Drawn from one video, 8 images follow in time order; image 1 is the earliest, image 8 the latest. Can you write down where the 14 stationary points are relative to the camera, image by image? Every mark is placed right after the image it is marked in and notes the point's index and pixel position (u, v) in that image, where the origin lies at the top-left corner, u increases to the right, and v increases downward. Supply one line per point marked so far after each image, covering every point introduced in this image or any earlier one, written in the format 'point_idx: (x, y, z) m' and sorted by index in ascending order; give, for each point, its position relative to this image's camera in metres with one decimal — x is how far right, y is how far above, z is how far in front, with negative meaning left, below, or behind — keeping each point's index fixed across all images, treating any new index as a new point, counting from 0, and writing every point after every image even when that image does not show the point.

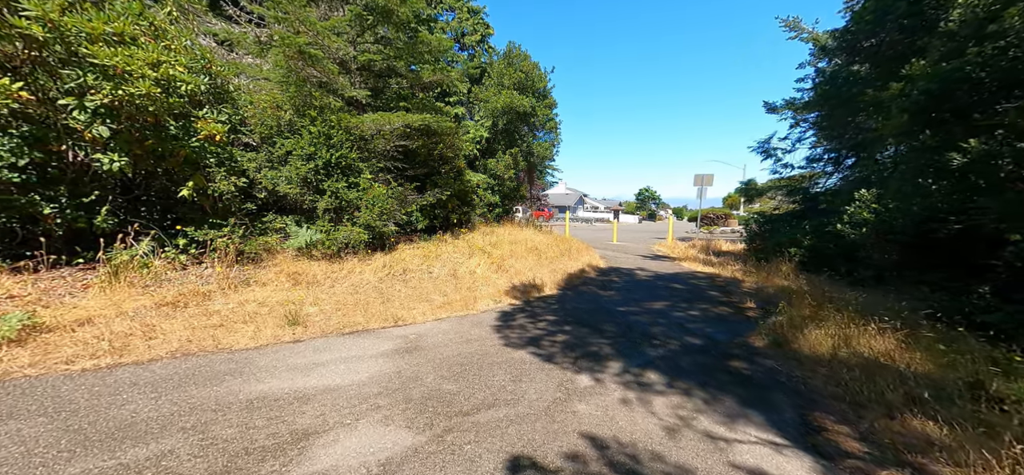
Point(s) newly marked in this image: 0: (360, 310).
0: (-2.3, -1.1, +6.1) m
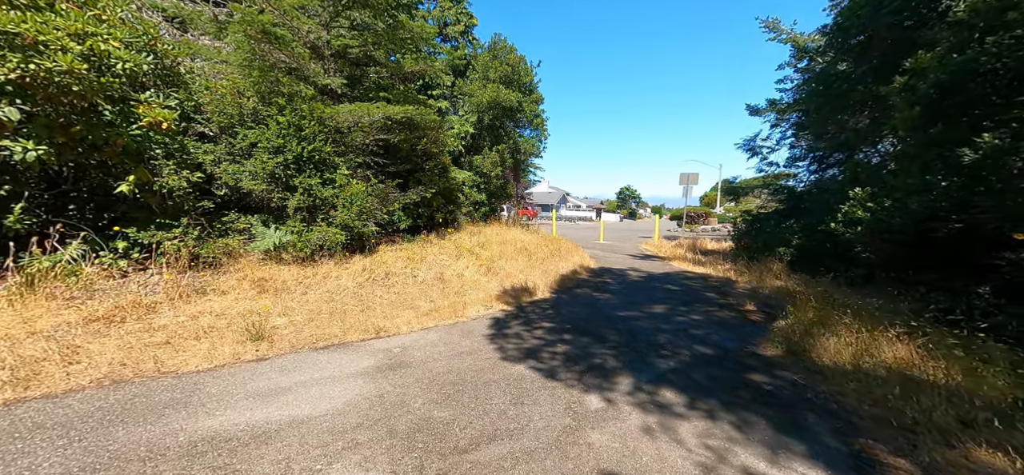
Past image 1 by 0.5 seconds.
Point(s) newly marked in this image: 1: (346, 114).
0: (-2.4, -1.1, +5.5) m
1: (-3.3, +2.4, +7.8) m
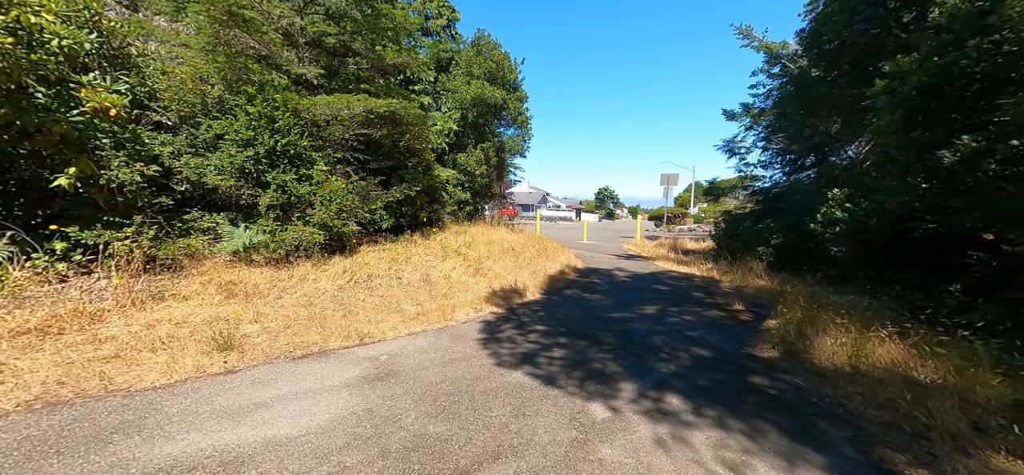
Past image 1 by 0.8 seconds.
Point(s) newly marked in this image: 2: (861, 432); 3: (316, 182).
0: (-2.5, -1.1, +5.1) m
1: (-3.5, +2.4, +7.4) m
2: (+2.6, -1.5, +3.0) m
3: (-3.5, +1.0, +7.2) m
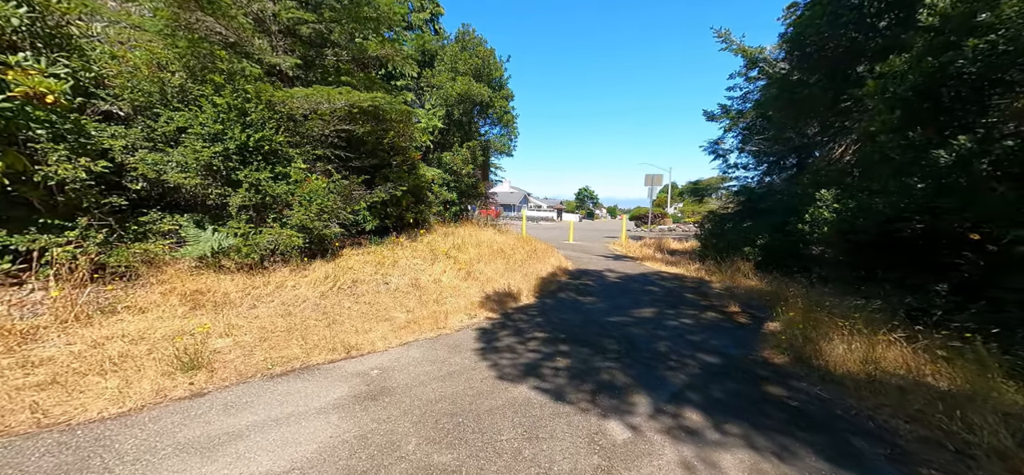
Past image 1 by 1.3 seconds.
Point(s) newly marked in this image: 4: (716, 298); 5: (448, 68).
0: (-2.5, -1.2, +4.7) m
1: (-3.6, +2.3, +6.9) m
2: (+2.7, -1.5, +2.8) m
3: (-3.6, +0.9, +6.7) m
4: (+3.6, -1.1, +7.2) m
5: (-2.1, +5.6, +13.4) m
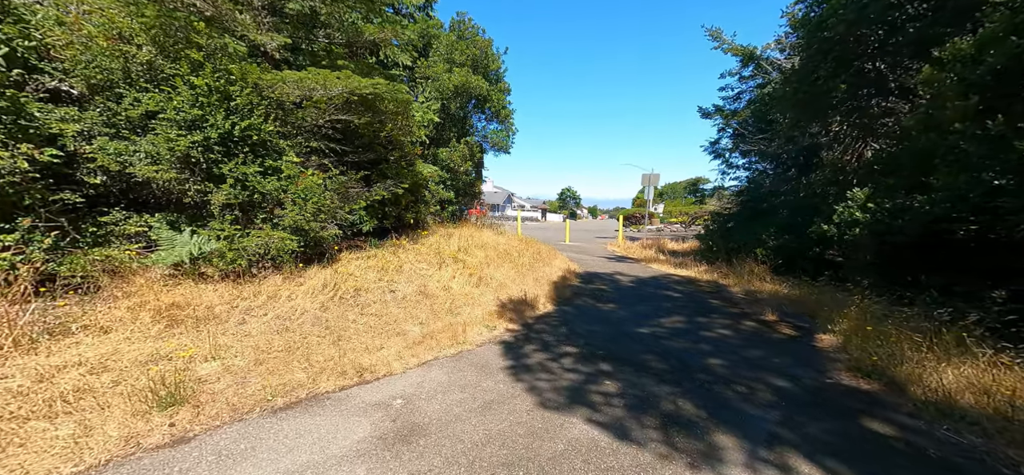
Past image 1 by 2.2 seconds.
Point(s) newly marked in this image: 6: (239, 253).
0: (-2.1, -1.2, +4.0) m
1: (-3.3, +2.3, +6.1) m
2: (+3.2, -1.5, +2.4) m
3: (-3.3, +0.9, +6.0) m
4: (+3.9, -1.1, +6.7) m
5: (-2.1, +5.5, +12.7) m
6: (-3.5, -0.2, +5.3) m
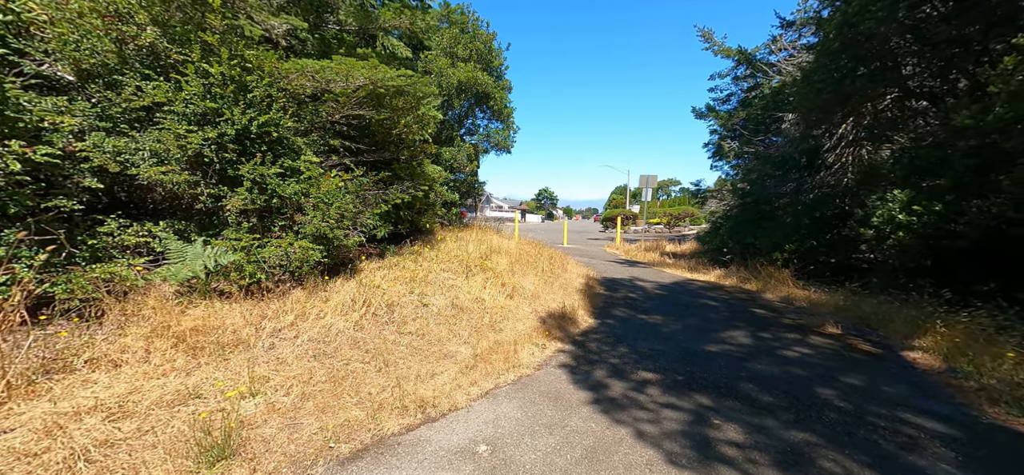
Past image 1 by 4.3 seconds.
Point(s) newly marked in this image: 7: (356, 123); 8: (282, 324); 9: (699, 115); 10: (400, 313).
0: (-1.4, -1.3, +3.4) m
1: (-2.7, +2.2, +5.5) m
2: (+4.0, -1.6, +2.1) m
3: (-2.7, +0.8, +5.3) m
4: (+4.5, -1.2, +6.5) m
5: (-1.9, +5.4, +12.1) m
6: (-2.9, -0.3, +4.6) m
7: (-2.6, +1.9, +6.8) m
8: (-2.4, -0.9, +4.3) m
9: (+8.6, +5.5, +18.4) m
10: (-1.4, -0.9, +5.1) m
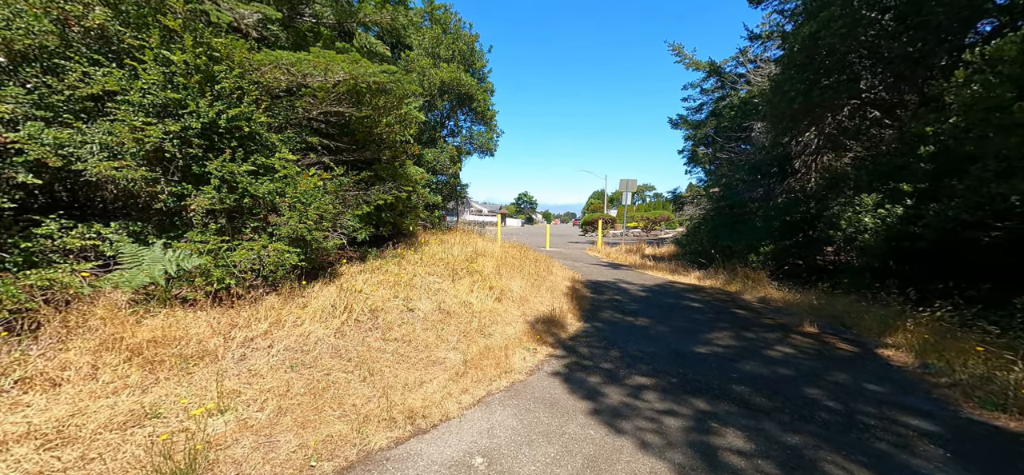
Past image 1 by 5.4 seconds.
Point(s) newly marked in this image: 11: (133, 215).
0: (-1.4, -1.3, +3.1) m
1: (-2.9, +2.1, +5.2) m
2: (+4.0, -1.6, +2.1) m
3: (-2.8, +0.7, +5.0) m
4: (+4.3, -1.2, +6.6) m
5: (-2.4, +5.3, +11.9) m
6: (-3.0, -0.3, +4.3) m
7: (-2.8, +1.9, +6.5) m
8: (-2.5, -0.9, +4.0) m
9: (+7.8, +5.4, +18.7) m
10: (-1.5, -1.0, +4.9) m
11: (-3.9, +0.2, +4.4) m
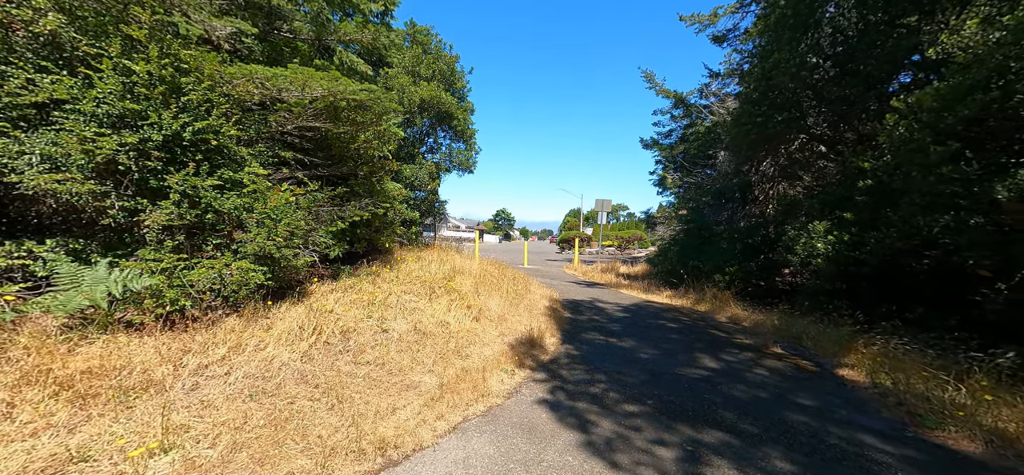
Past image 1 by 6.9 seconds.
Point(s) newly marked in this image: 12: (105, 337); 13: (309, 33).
0: (-1.6, -1.5, +2.9) m
1: (-3.1, +1.9, +5.0) m
2: (+3.9, -1.7, +2.2) m
3: (-3.1, +0.5, +4.8) m
4: (+3.9, -1.6, +6.6) m
5: (-3.0, +4.8, +11.8) m
6: (-3.2, -0.5, +4.1) m
7: (-3.1, +1.6, +6.3) m
8: (-2.7, -1.1, +3.8) m
9: (+6.8, +4.5, +19.2) m
10: (-1.8, -1.2, +4.7) m
11: (-4.1, +0.1, +4.1) m
12: (-3.4, -0.8, +3.5) m
13: (-3.4, +3.4, +6.8) m
